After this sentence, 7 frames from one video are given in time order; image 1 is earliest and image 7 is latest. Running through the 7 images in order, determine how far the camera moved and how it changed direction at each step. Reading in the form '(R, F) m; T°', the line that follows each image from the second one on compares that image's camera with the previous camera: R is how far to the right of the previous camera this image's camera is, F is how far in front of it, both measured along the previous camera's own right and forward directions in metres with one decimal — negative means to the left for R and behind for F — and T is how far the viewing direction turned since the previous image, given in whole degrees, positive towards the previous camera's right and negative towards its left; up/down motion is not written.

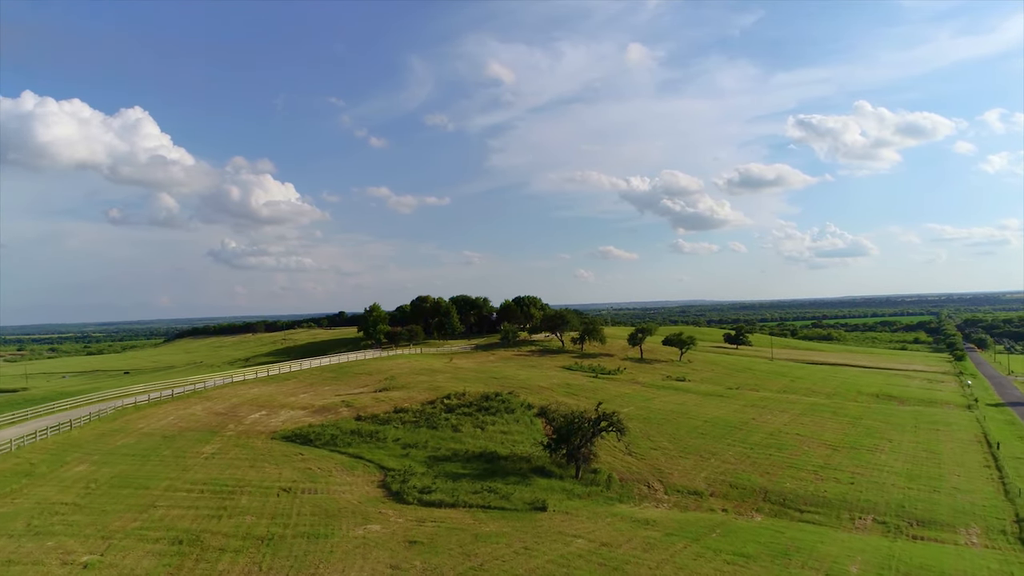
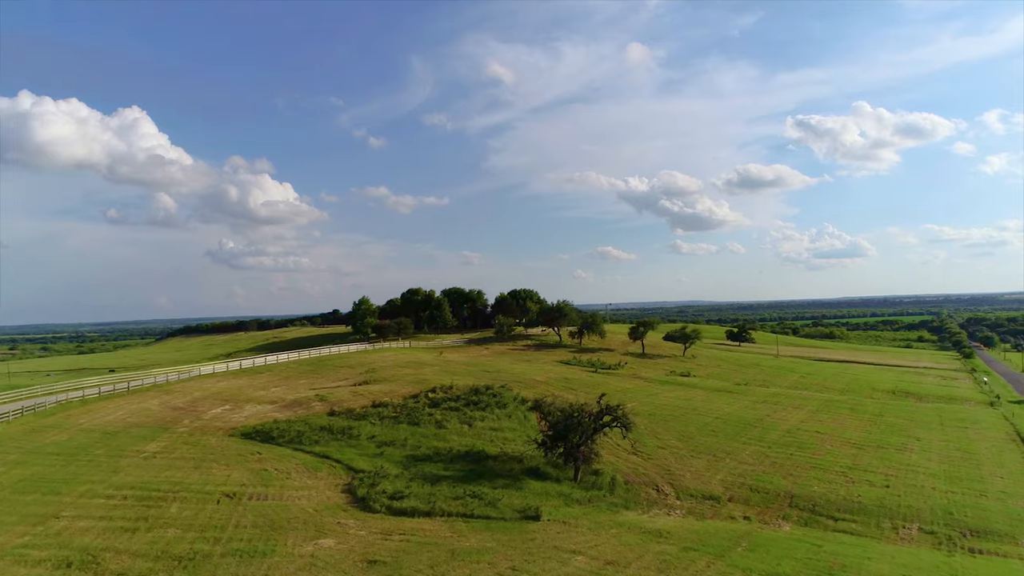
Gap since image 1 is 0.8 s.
(+0.5, +4.3) m; 0°
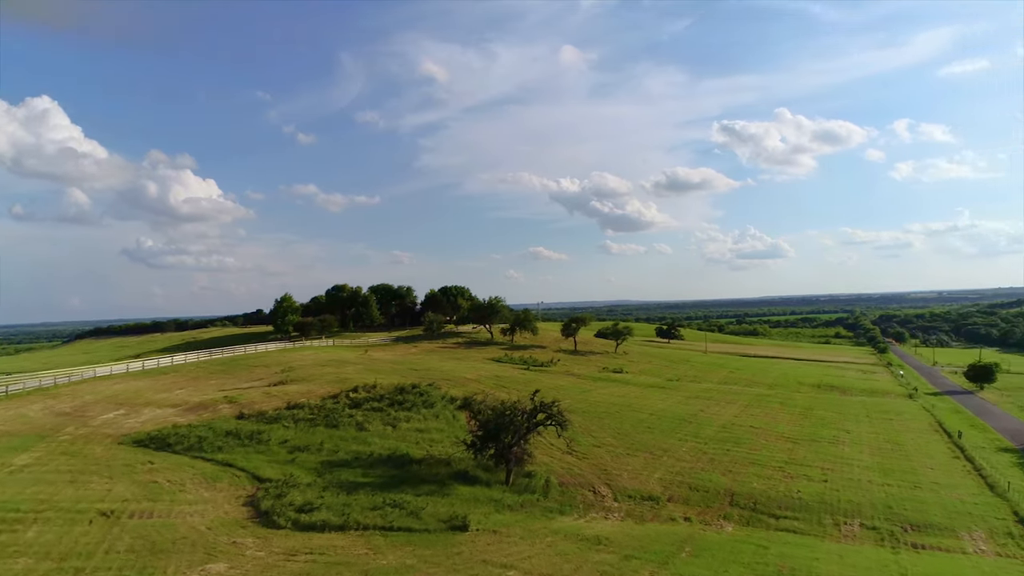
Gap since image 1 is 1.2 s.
(+0.3, +2.6) m; +7°
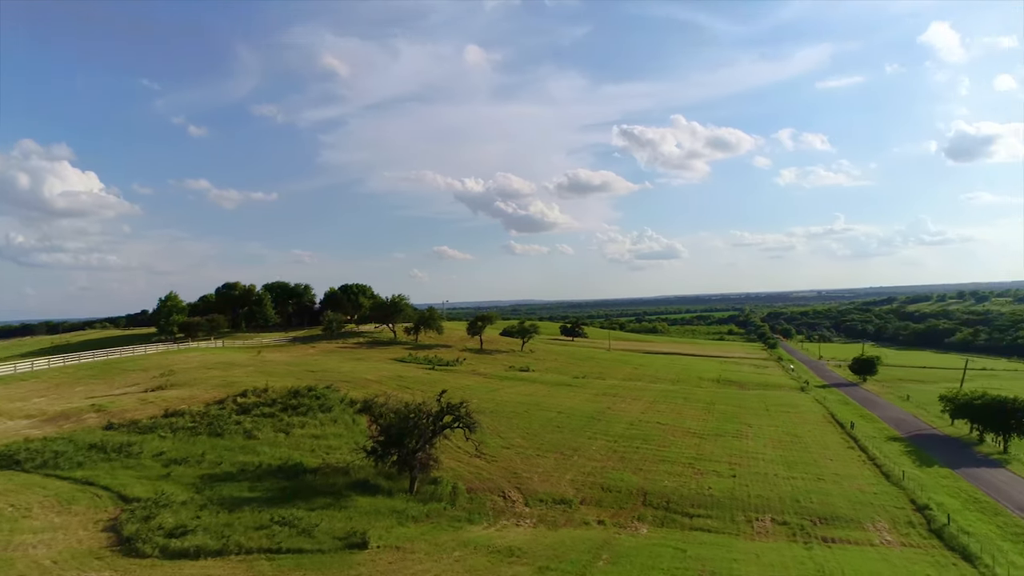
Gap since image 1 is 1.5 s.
(-0.1, +2.0) m; +11°
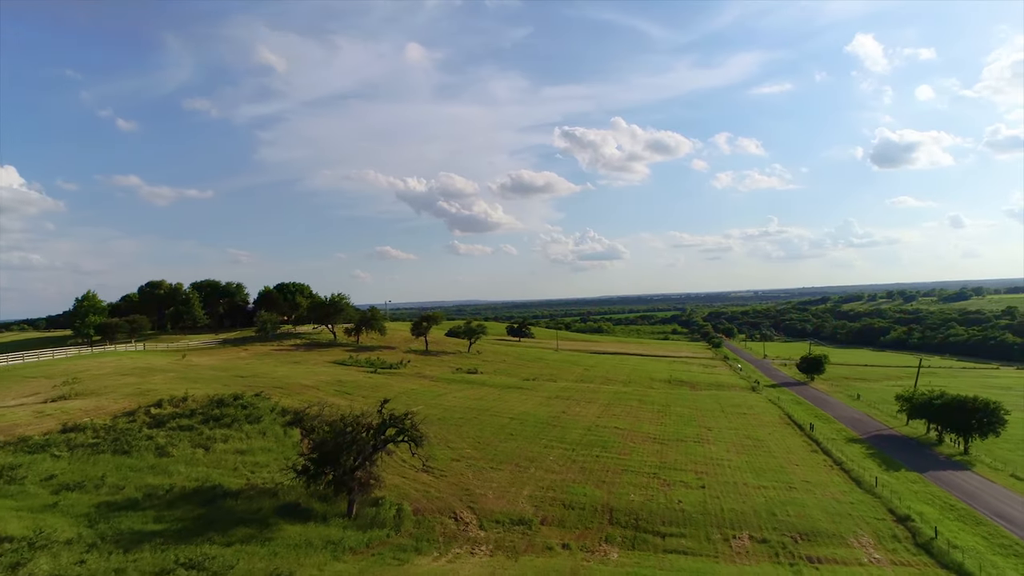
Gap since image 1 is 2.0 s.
(-0.4, +2.7) m; +6°
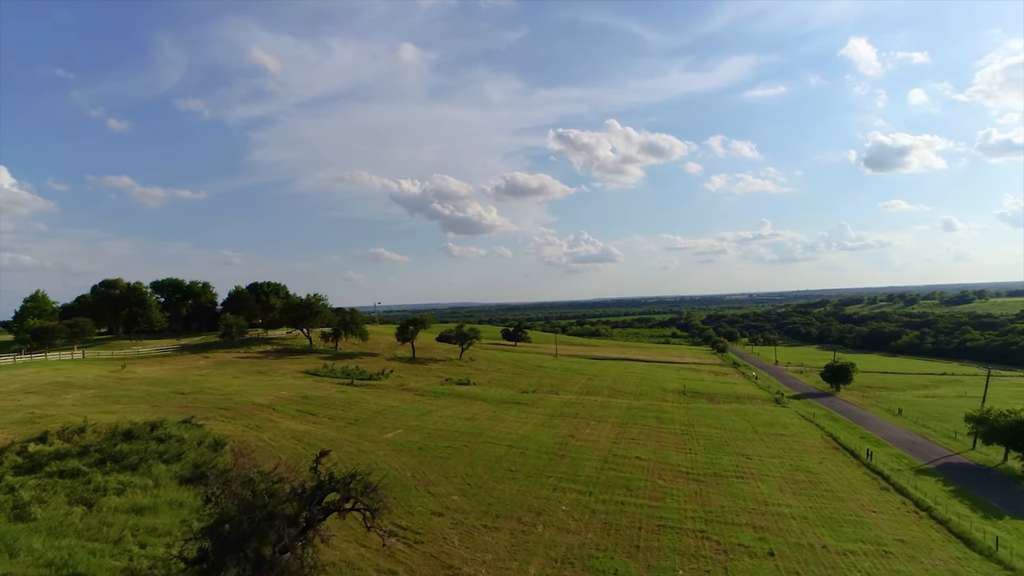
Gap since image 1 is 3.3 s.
(-0.3, +7.2) m; +1°
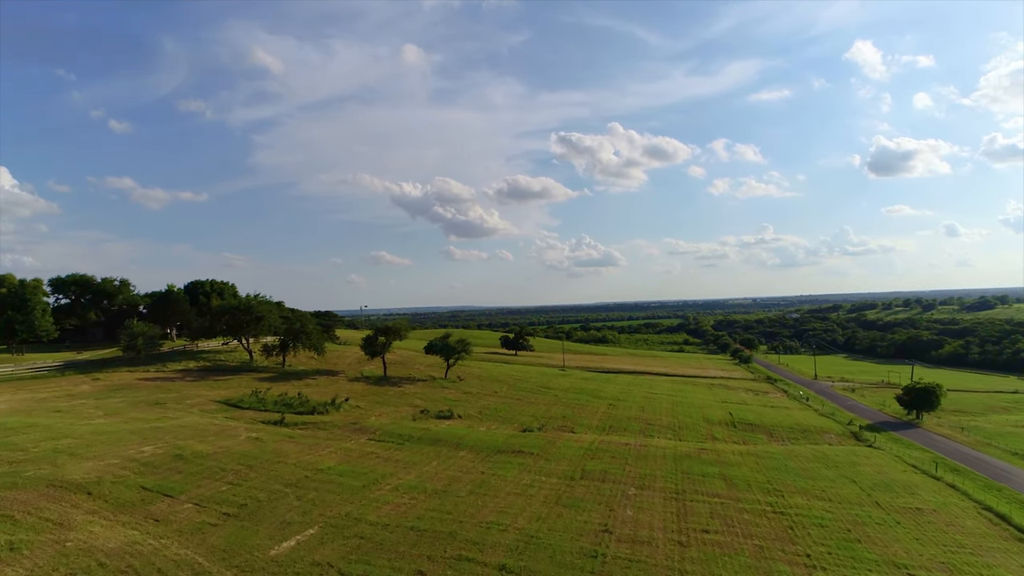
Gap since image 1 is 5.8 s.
(+0.2, +14.2) m; 0°
